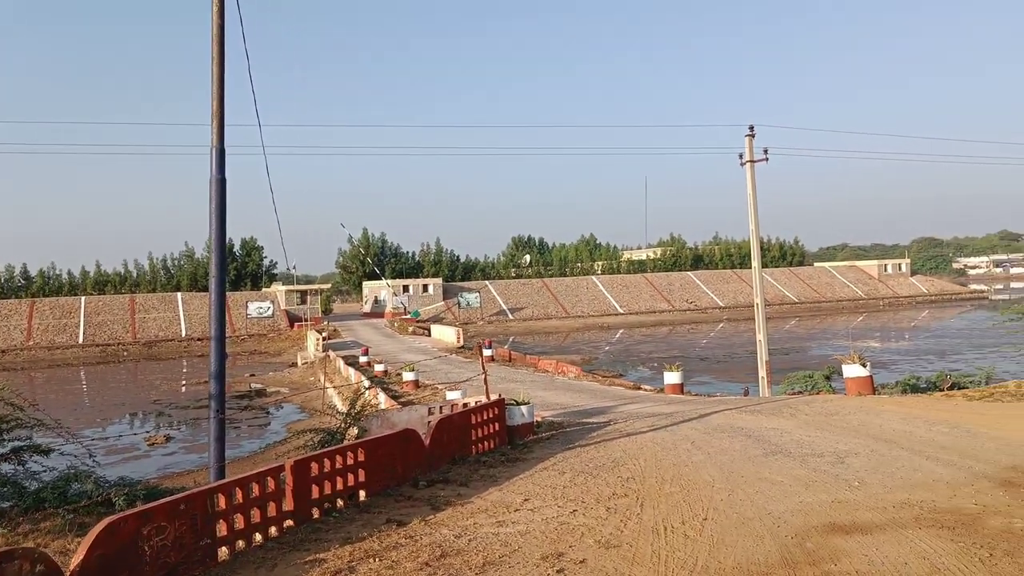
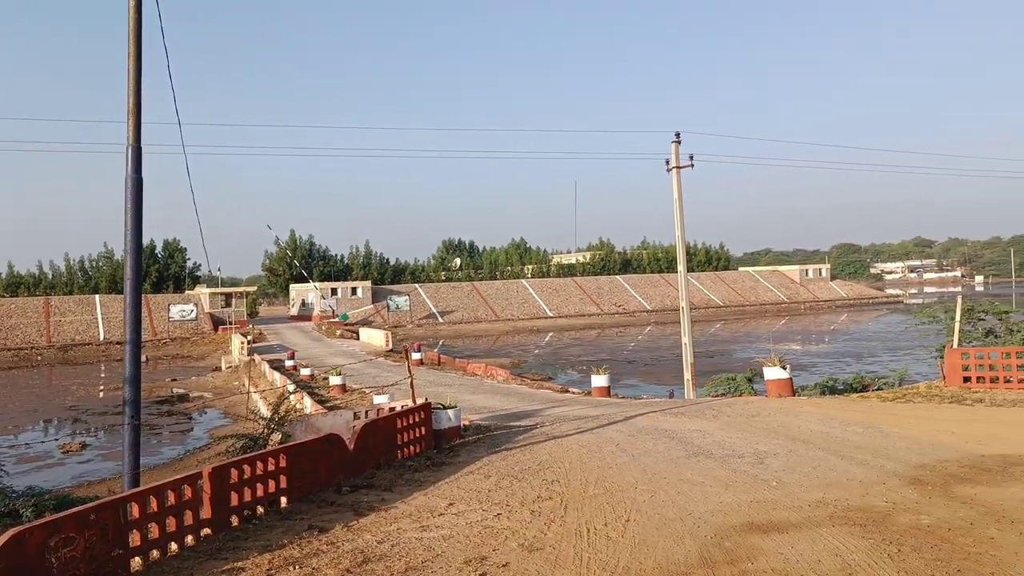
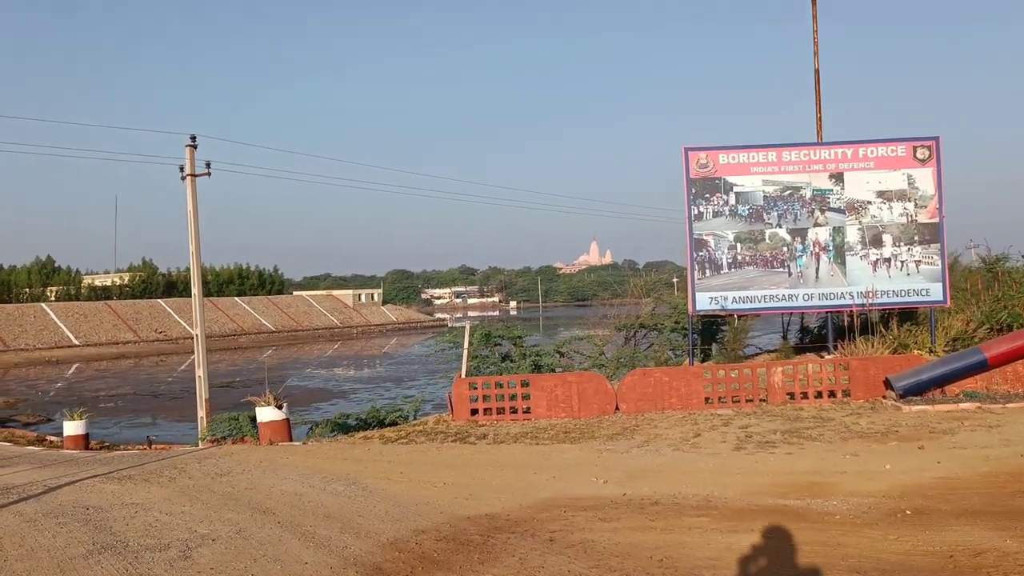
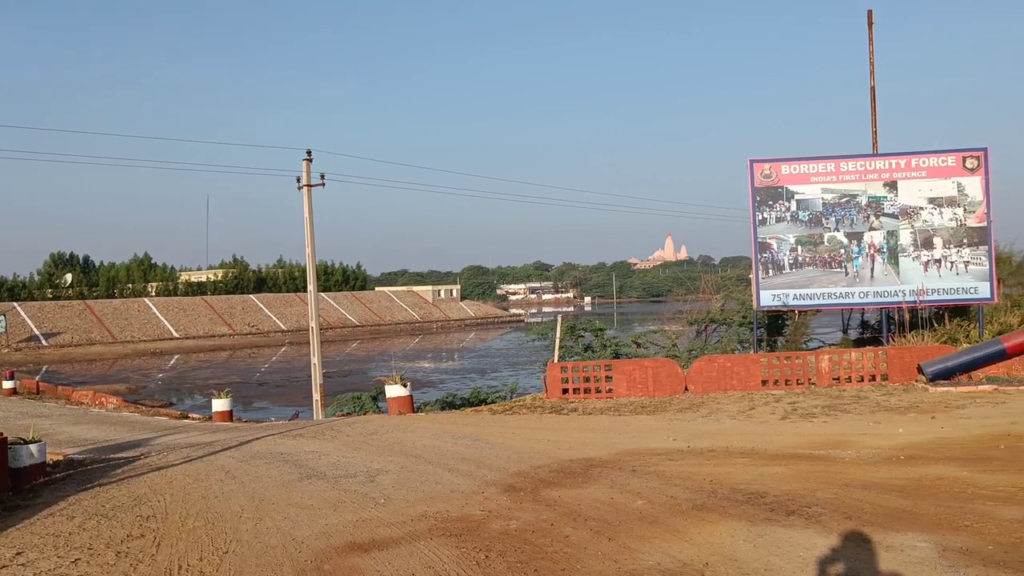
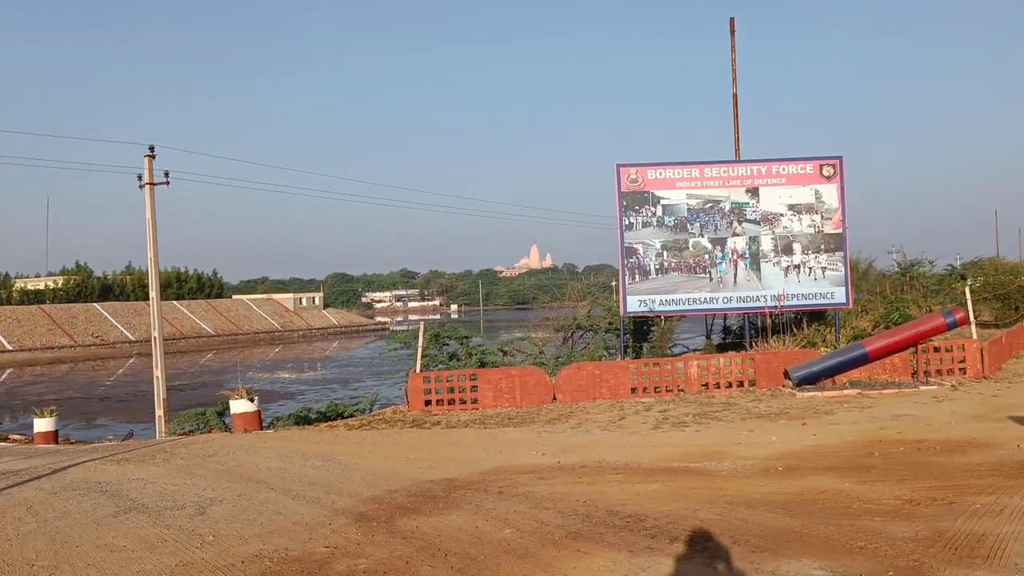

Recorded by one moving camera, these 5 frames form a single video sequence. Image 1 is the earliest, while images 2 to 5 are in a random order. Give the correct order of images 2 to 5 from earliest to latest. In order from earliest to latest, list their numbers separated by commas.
2, 4, 5, 3
